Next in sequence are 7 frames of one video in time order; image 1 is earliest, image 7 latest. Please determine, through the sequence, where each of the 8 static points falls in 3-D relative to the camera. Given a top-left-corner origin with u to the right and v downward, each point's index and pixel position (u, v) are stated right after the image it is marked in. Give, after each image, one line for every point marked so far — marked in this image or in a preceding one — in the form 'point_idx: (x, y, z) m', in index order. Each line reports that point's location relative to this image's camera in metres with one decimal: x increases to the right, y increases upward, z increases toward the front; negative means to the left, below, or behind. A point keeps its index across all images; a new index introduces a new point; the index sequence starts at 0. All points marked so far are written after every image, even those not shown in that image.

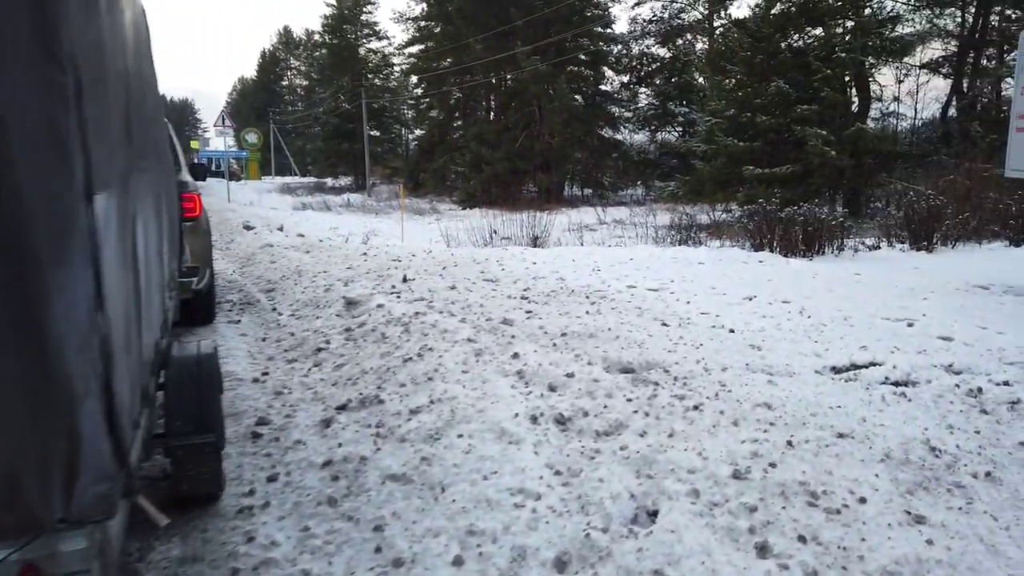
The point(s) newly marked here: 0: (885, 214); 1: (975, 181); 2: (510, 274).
0: (+8.7, +1.7, +17.5) m
1: (+10.1, +2.3, +16.4) m
2: (0.0, +0.2, +9.6) m
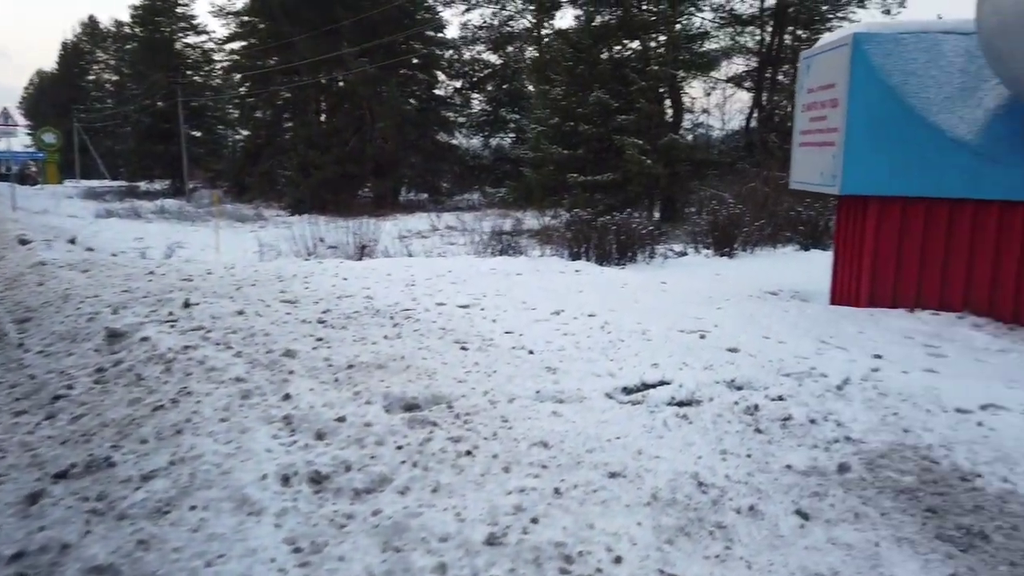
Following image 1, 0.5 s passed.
0: (+4.5, +1.7, +18.5) m
1: (+6.1, +2.3, +17.6) m
2: (-2.4, -0.1, +8.9) m
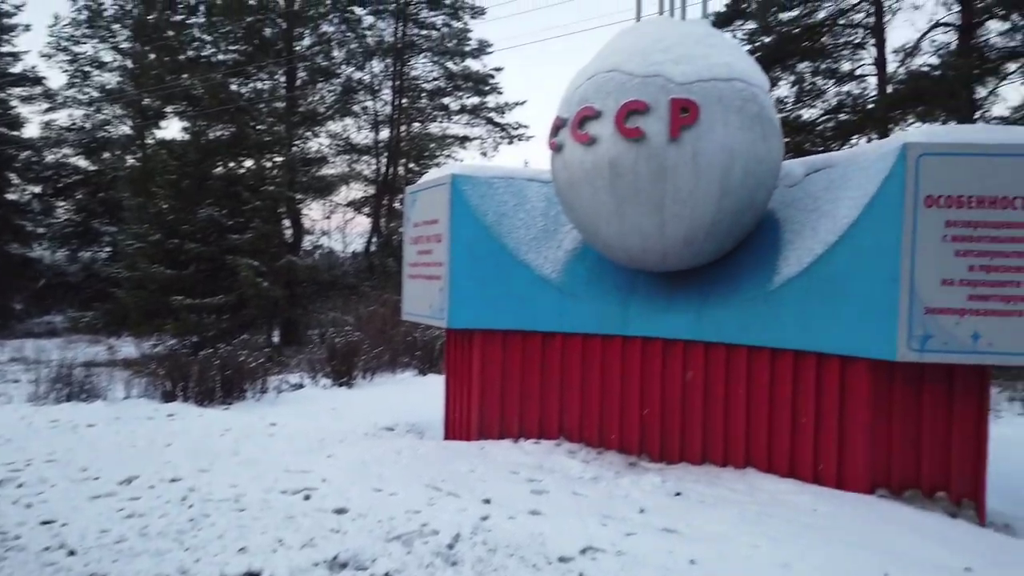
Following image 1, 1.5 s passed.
0: (-4.6, -1.4, +17.7) m
1: (-2.9, -0.6, +17.8) m
2: (-6.3, -1.6, +5.9) m
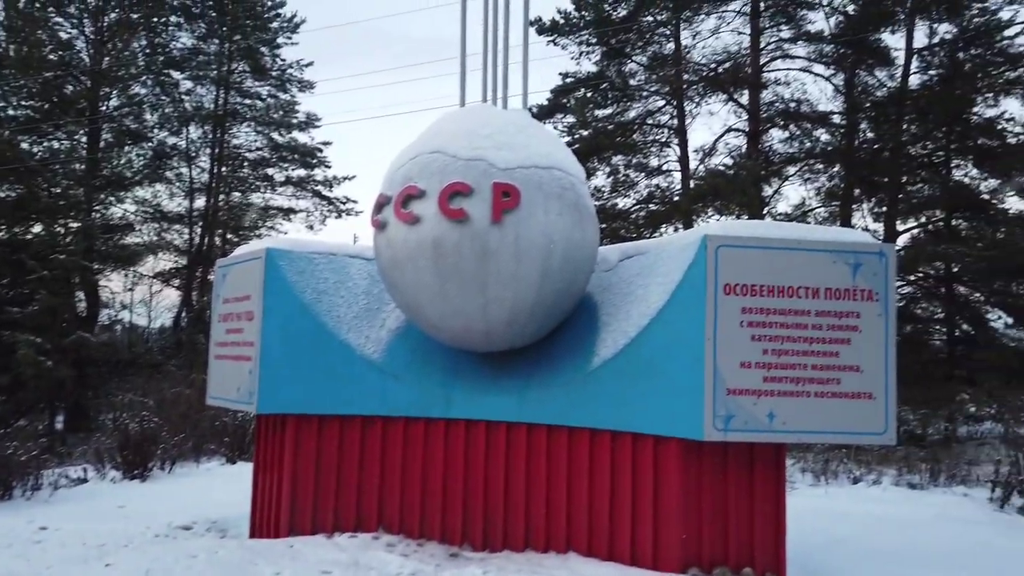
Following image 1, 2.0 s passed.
0: (-8.5, -3.1, +15.8) m
1: (-6.8, -2.4, +16.4) m
2: (-7.5, -2.1, +4.0) m
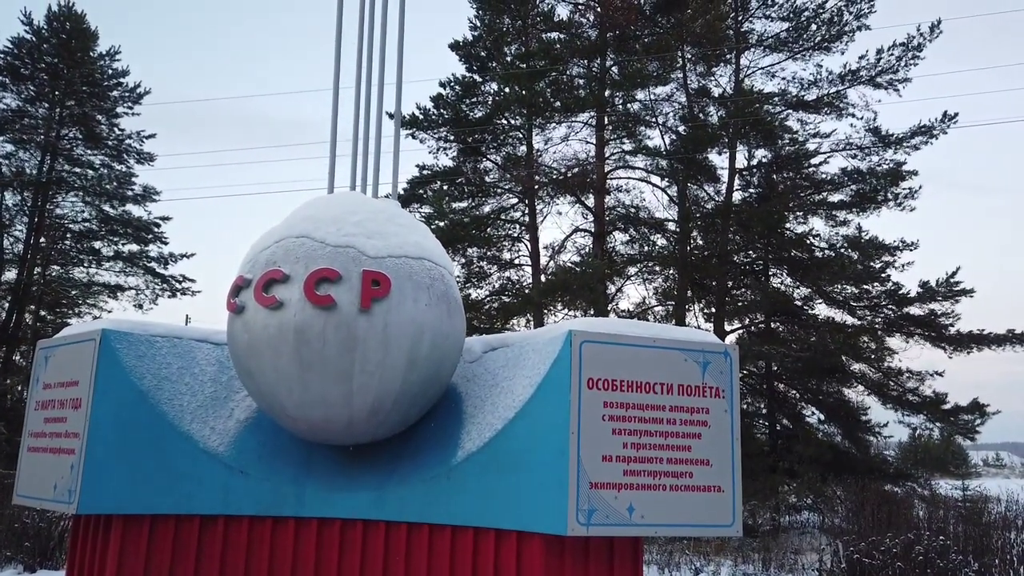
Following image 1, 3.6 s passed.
0: (-11.4, -4.5, +13.3) m
1: (-9.9, -3.9, +14.3) m
2: (-8.0, -2.2, +2.2) m
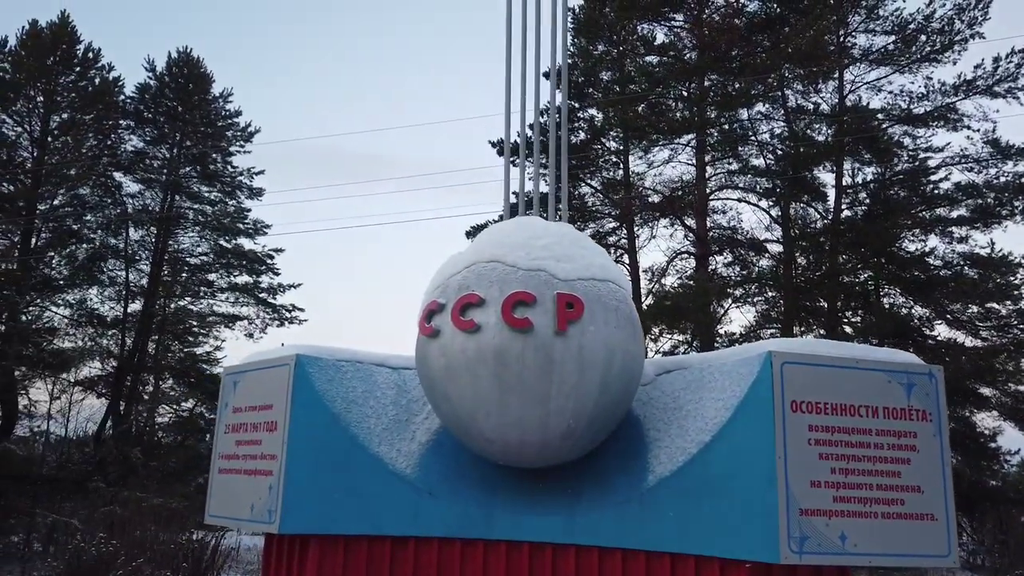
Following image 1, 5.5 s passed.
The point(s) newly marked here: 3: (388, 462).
0: (-9.0, -5.1, +14.1) m
1: (-7.3, -4.5, +15.0) m
2: (-6.6, -2.4, +2.8) m
3: (-1.2, -1.7, +7.4) m
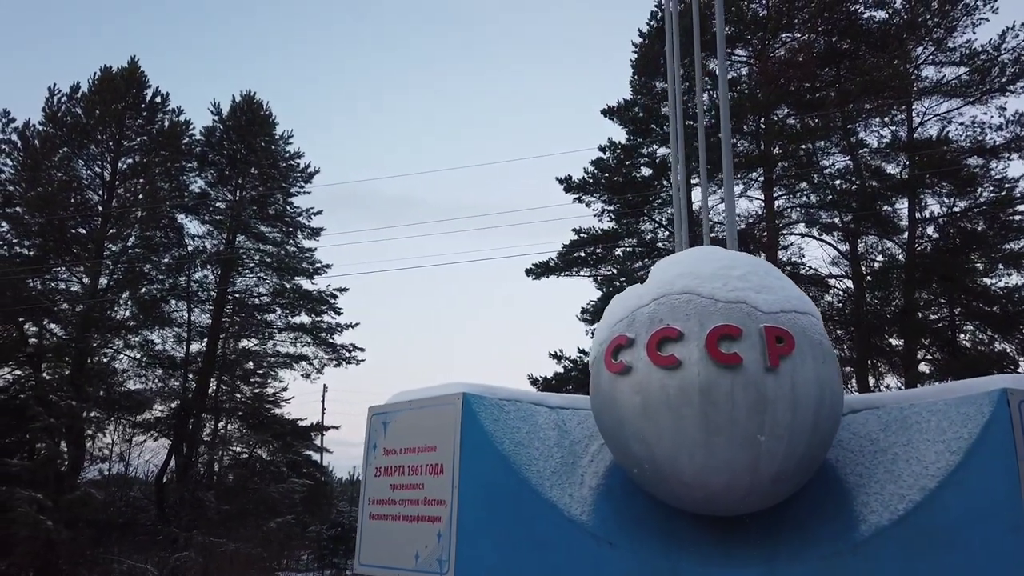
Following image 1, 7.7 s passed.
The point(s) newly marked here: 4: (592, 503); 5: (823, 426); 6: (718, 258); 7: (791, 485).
0: (-7.0, -5.8, +13.7) m
1: (-5.4, -5.3, +14.5) m
2: (-5.1, -2.5, +2.4) m
3: (+0.5, -2.0, +6.9) m
4: (+0.8, -2.0, +7.1) m
5: (+2.6, -1.2, +6.2) m
6: (+1.9, +0.3, +6.9) m
7: (+2.3, -1.7, +6.2) m
